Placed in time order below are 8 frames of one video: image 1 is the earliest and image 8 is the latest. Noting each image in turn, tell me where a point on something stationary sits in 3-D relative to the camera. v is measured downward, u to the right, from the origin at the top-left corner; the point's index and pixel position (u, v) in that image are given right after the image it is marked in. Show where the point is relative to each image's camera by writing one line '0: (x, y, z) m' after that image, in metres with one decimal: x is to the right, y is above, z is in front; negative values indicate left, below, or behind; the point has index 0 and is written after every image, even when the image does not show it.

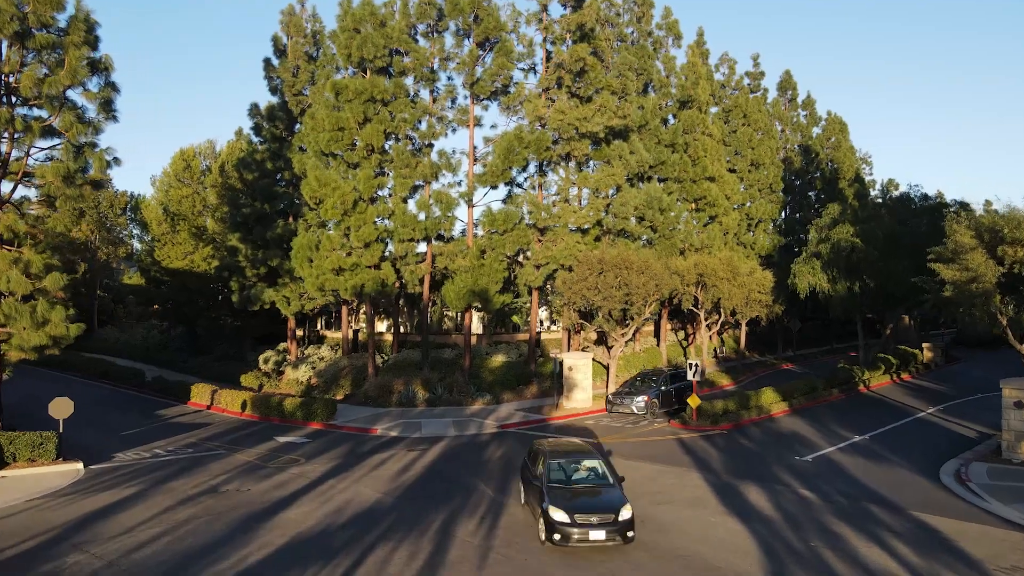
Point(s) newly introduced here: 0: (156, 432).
0: (-6.9, -2.8, +18.3) m
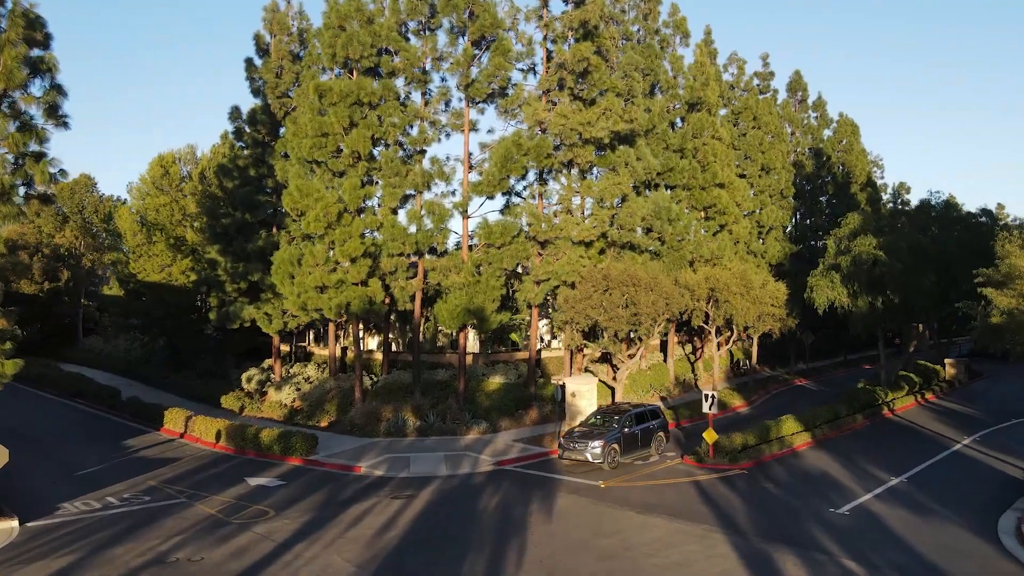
0: (-7.0, -3.2, +16.6) m
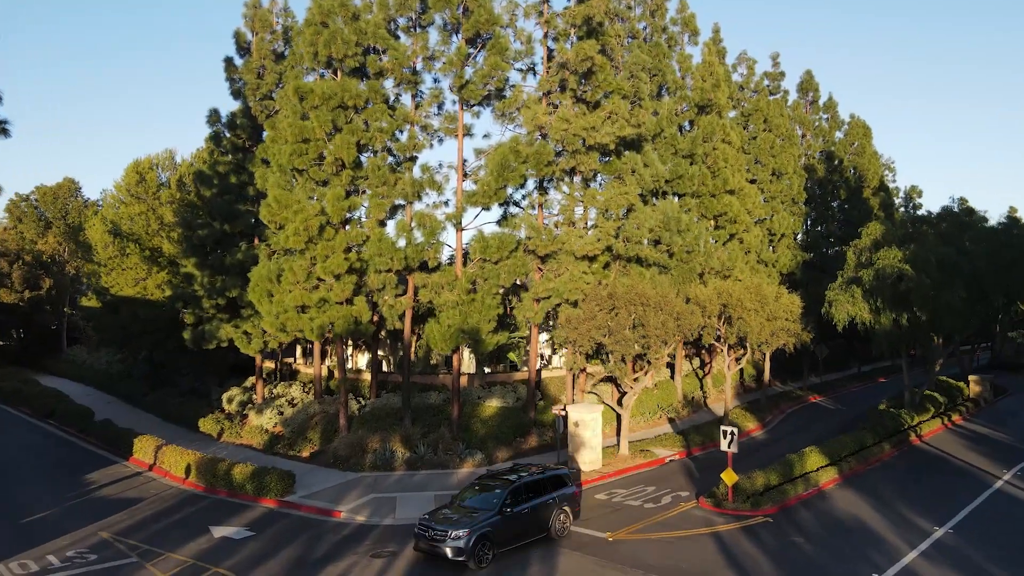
0: (-7.0, -3.6, +15.0) m
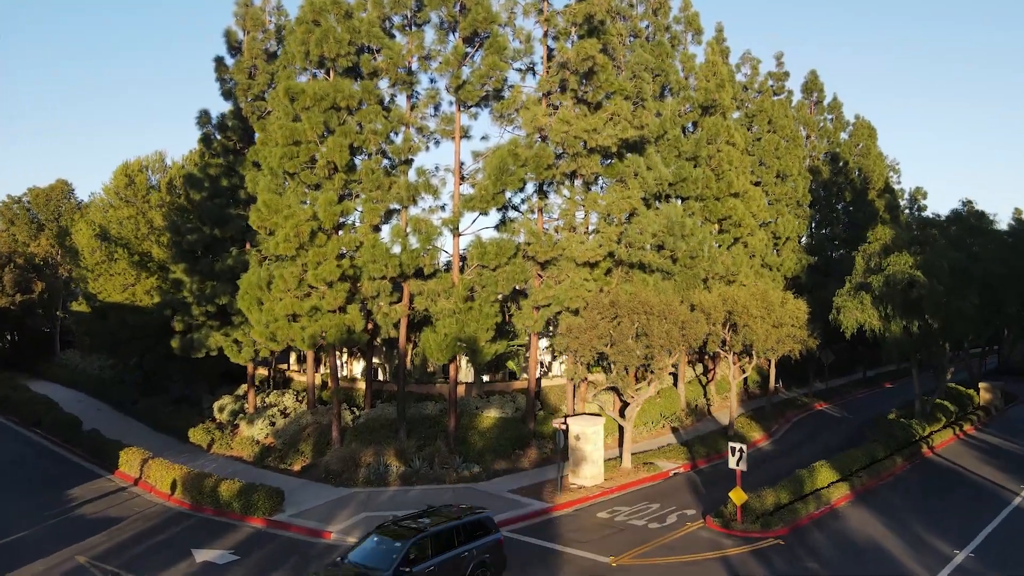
0: (-7.0, -3.8, +14.3) m
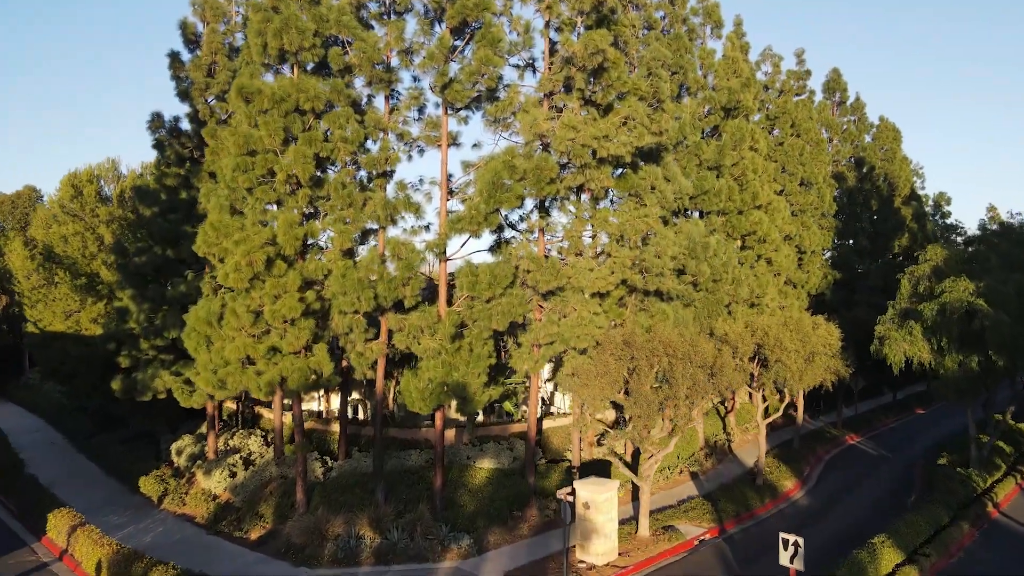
0: (-7.1, -4.4, +11.4) m
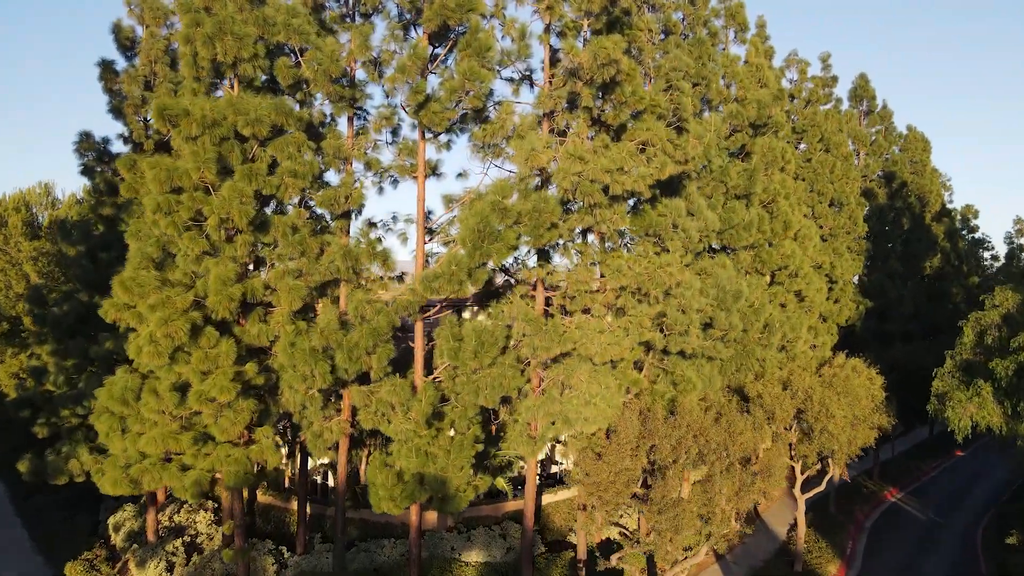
0: (-7.2, -5.3, +8.3) m
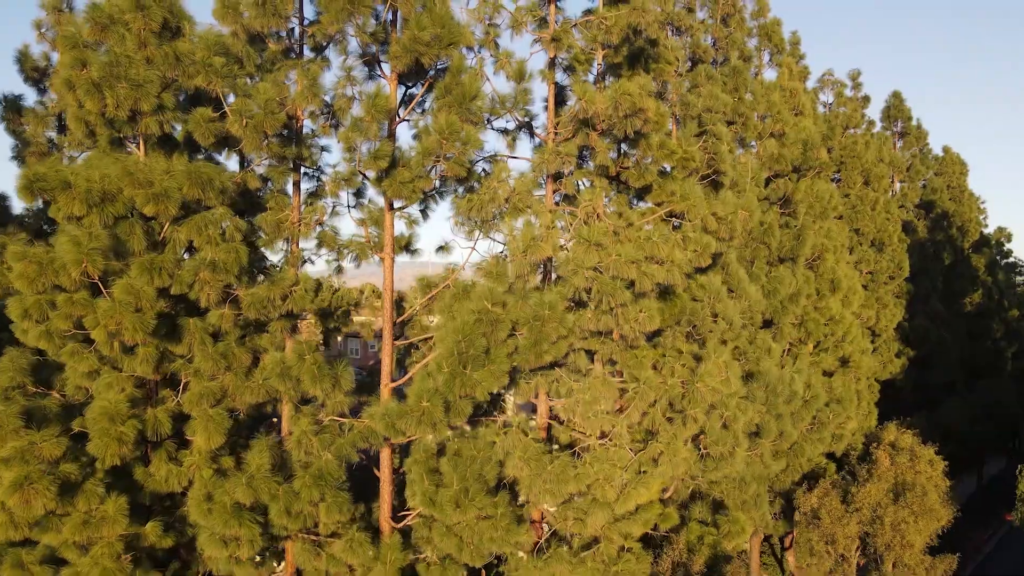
0: (-7.3, -6.6, +5.1) m
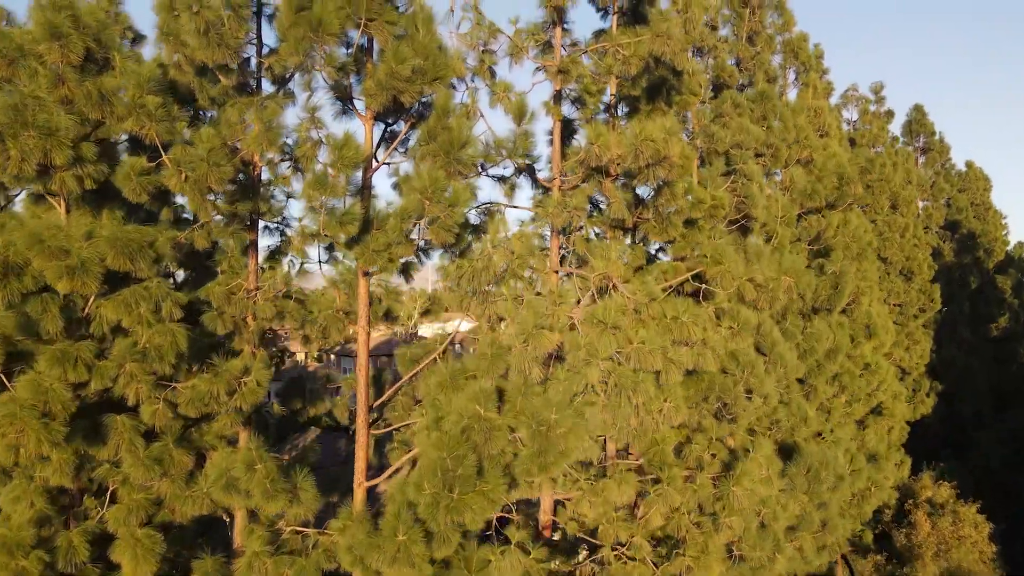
0: (-7.3, -7.4, +3.3) m
